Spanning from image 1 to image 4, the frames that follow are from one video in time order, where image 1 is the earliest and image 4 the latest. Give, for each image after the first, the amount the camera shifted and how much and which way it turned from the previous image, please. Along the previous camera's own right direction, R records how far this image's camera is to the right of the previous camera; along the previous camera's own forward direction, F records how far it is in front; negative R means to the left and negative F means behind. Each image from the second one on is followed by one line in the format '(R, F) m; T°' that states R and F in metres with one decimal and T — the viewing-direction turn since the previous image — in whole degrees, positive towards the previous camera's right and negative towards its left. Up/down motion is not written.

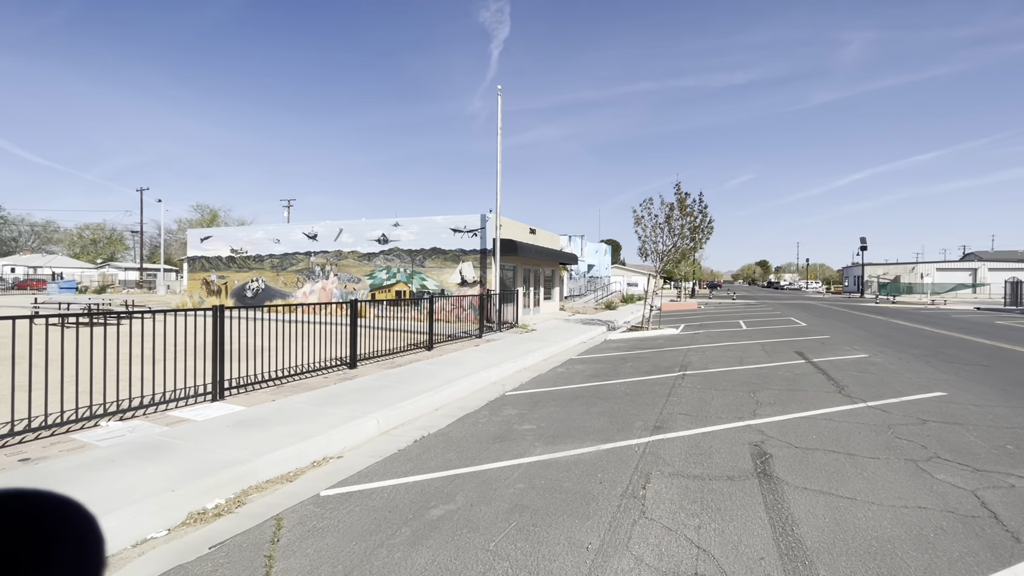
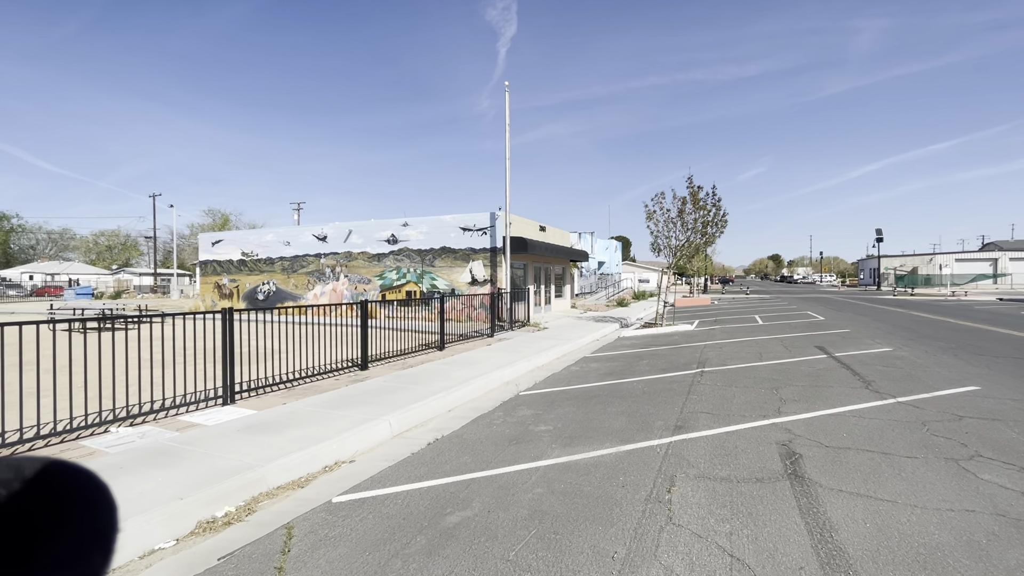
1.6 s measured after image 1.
(0.0, +0.2) m; -1°
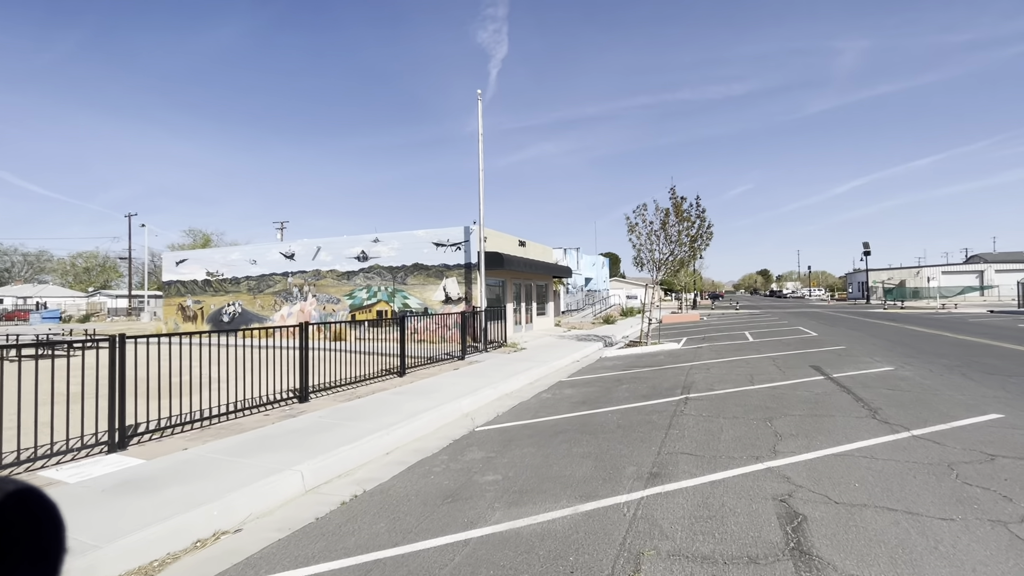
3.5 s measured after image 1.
(+0.6, +1.1) m; +1°
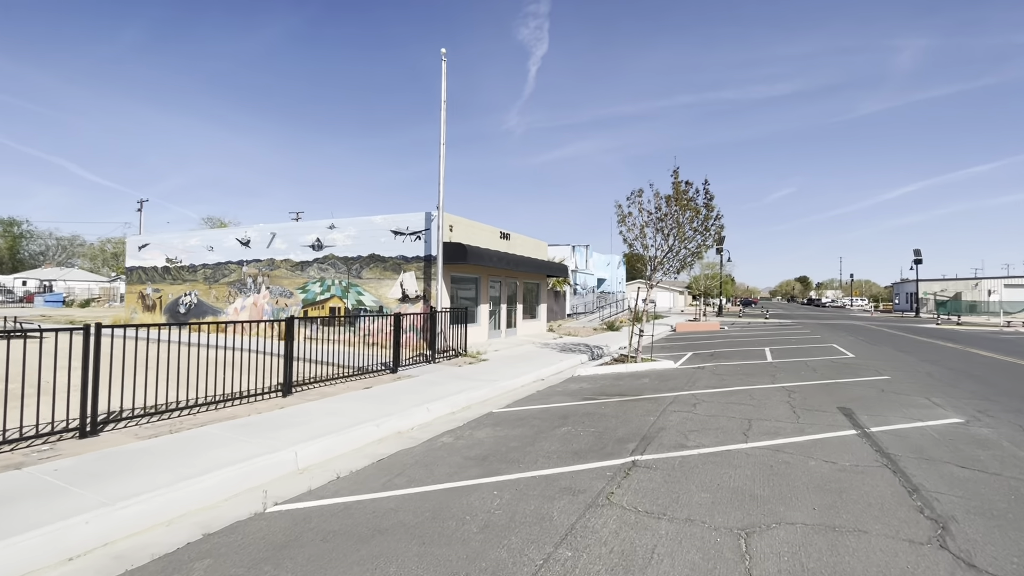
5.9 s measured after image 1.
(+2.0, +2.9) m; -4°
